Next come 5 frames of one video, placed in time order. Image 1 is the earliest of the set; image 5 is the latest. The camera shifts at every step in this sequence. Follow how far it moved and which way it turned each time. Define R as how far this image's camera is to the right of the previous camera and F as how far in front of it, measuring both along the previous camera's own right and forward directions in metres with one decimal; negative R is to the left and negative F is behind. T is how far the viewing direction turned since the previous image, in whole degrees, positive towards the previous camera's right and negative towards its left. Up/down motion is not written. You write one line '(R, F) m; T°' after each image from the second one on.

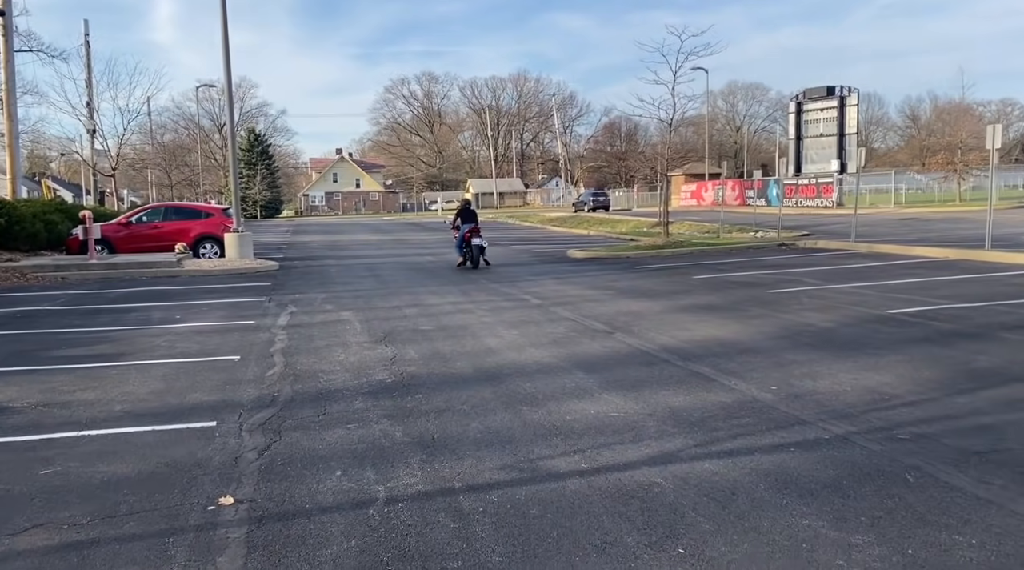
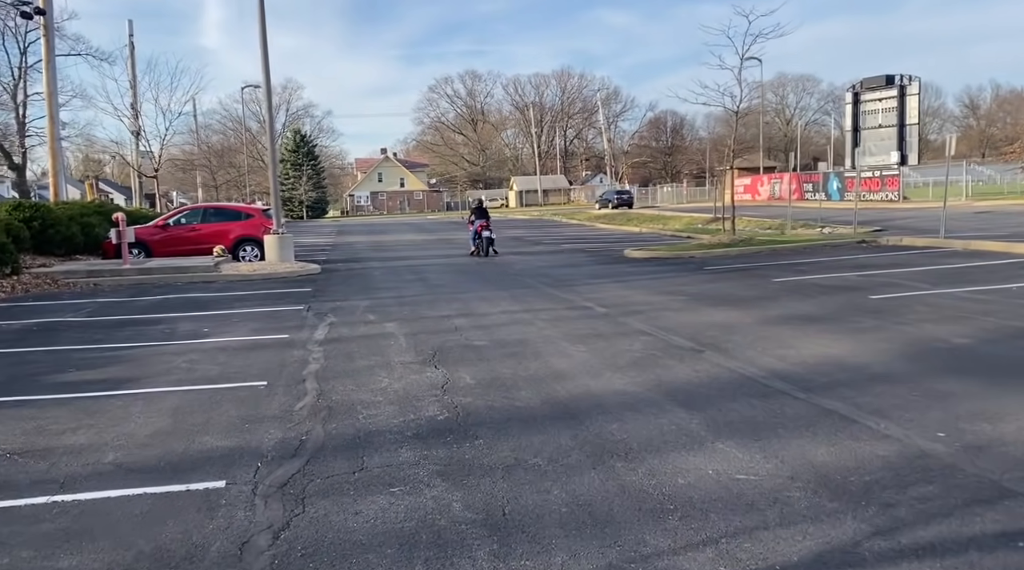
(-0.3, +1.4) m; -3°
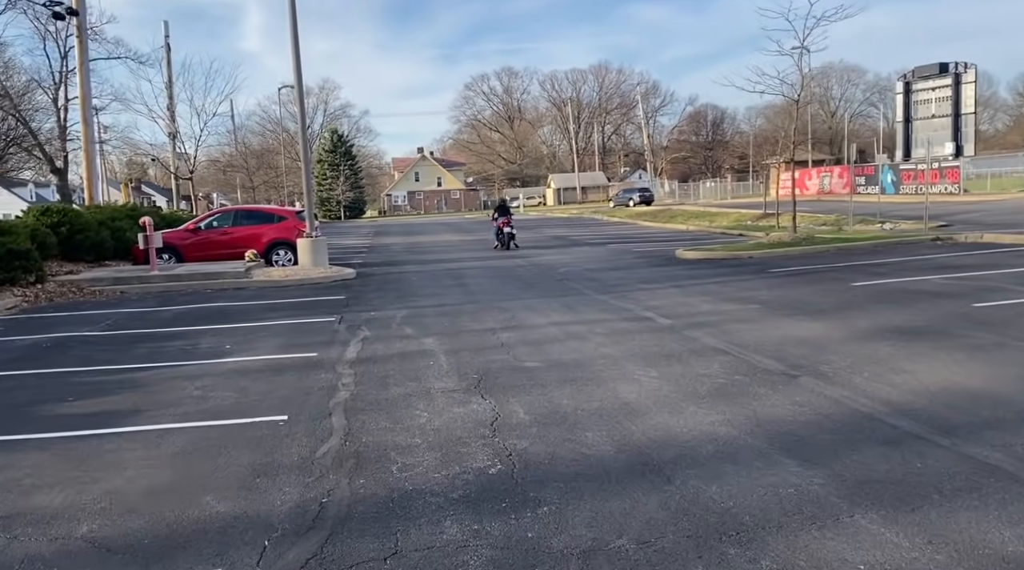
(-0.2, +1.2) m; -3°
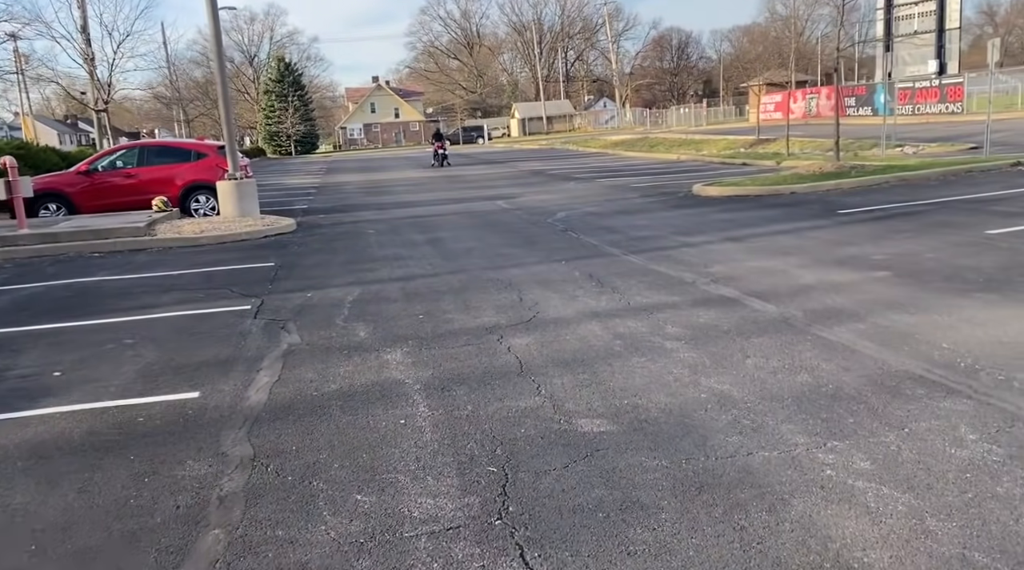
(-0.4, +4.0) m; +3°
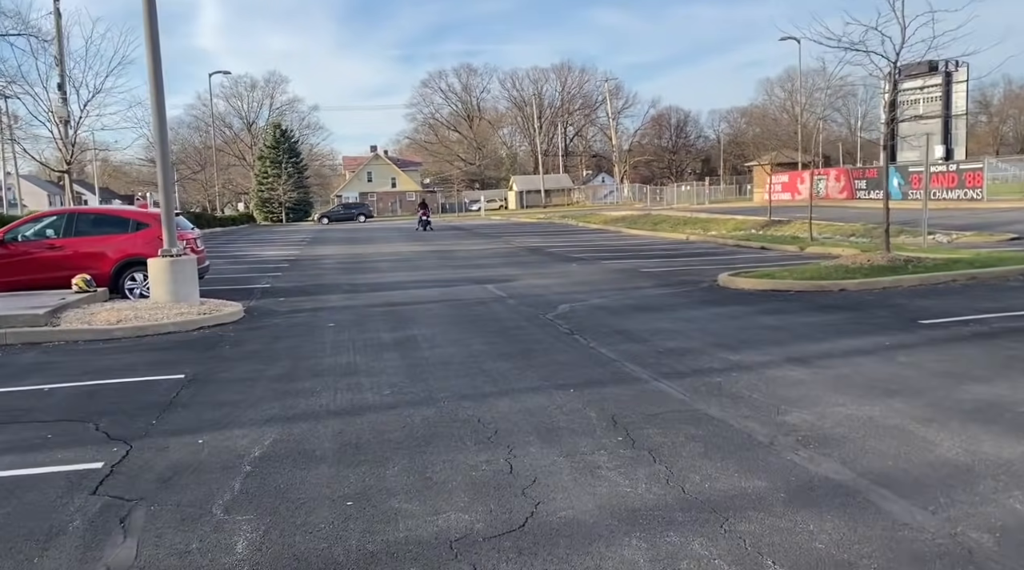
(0.0, +2.6) m; 0°
